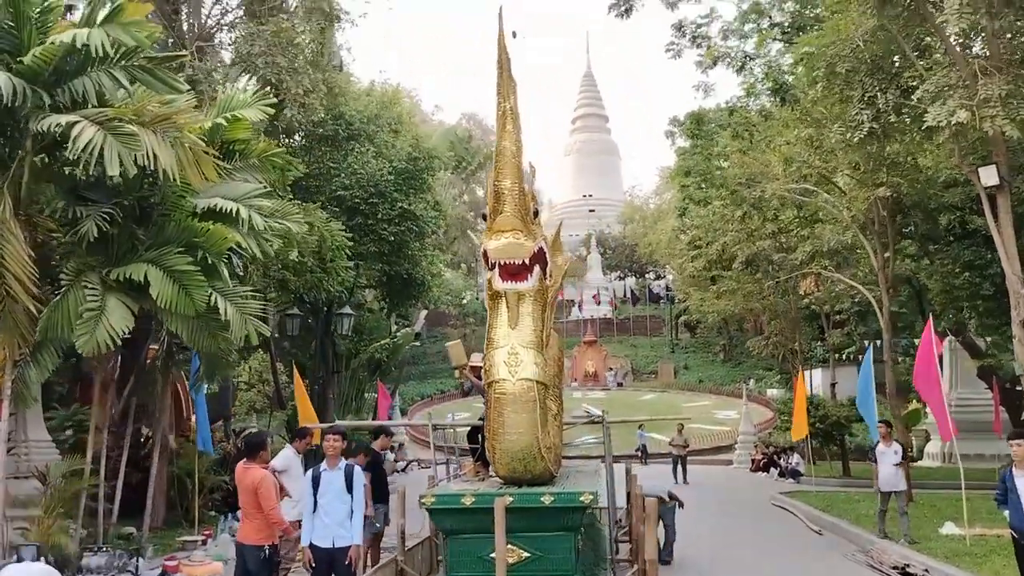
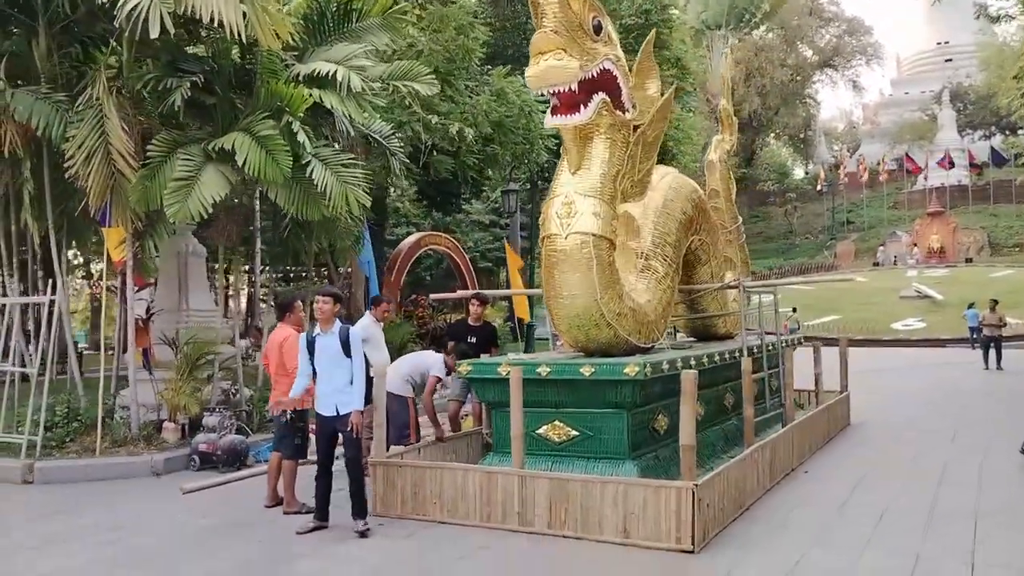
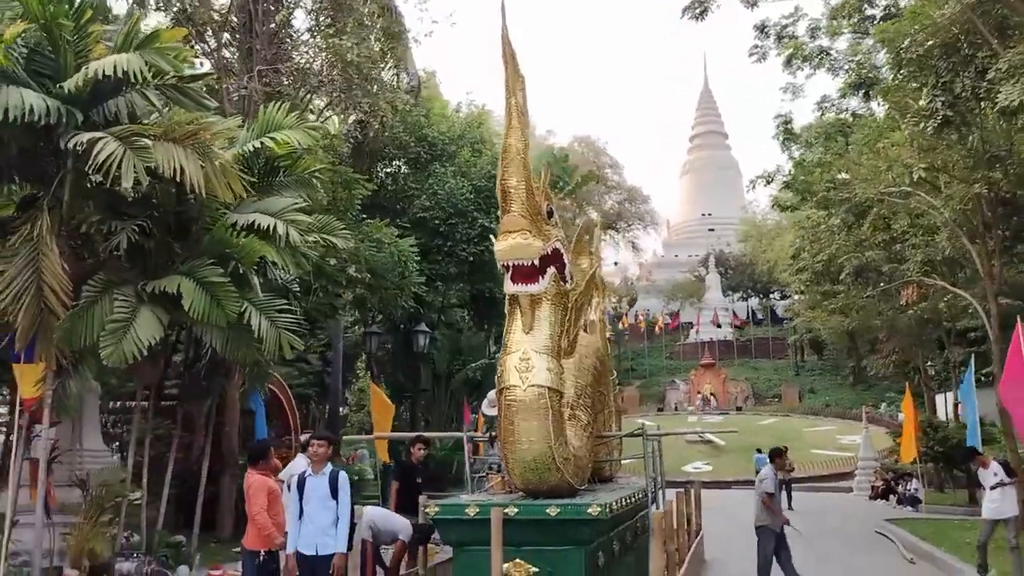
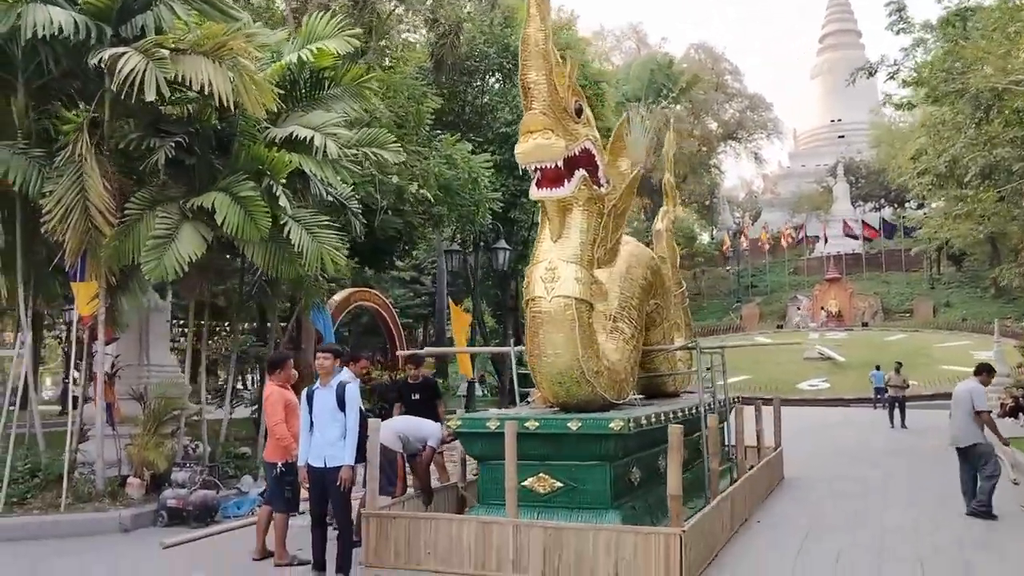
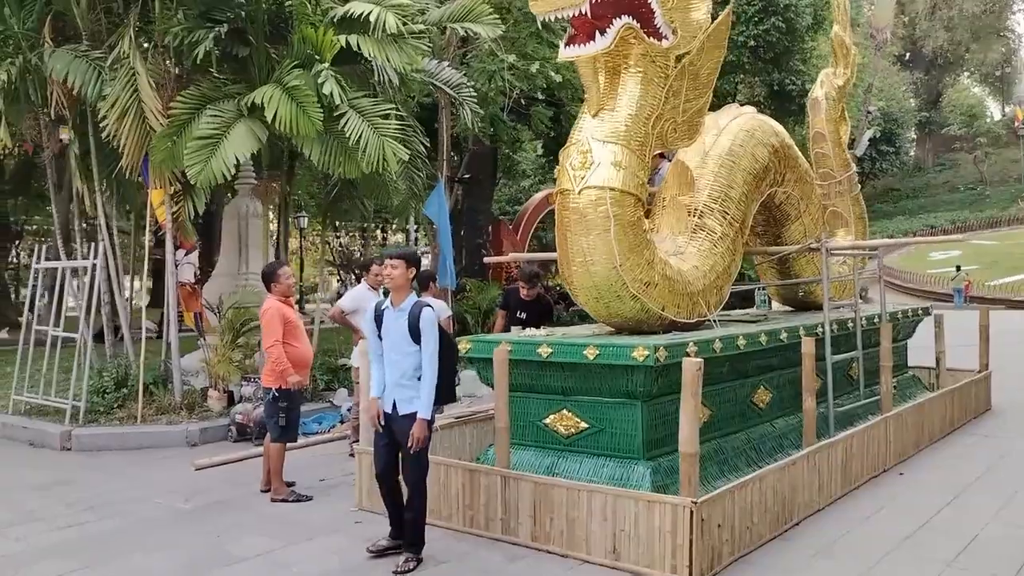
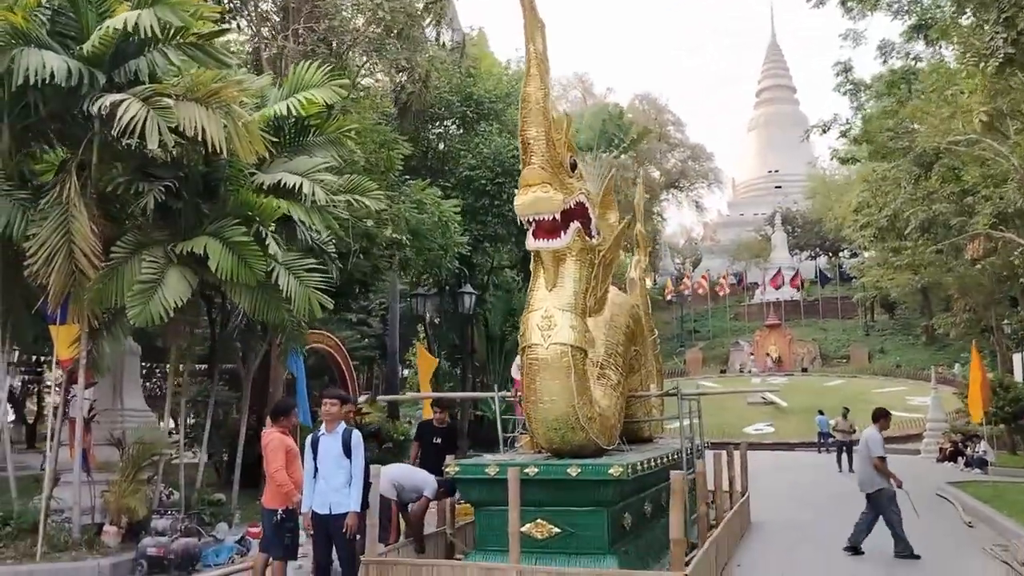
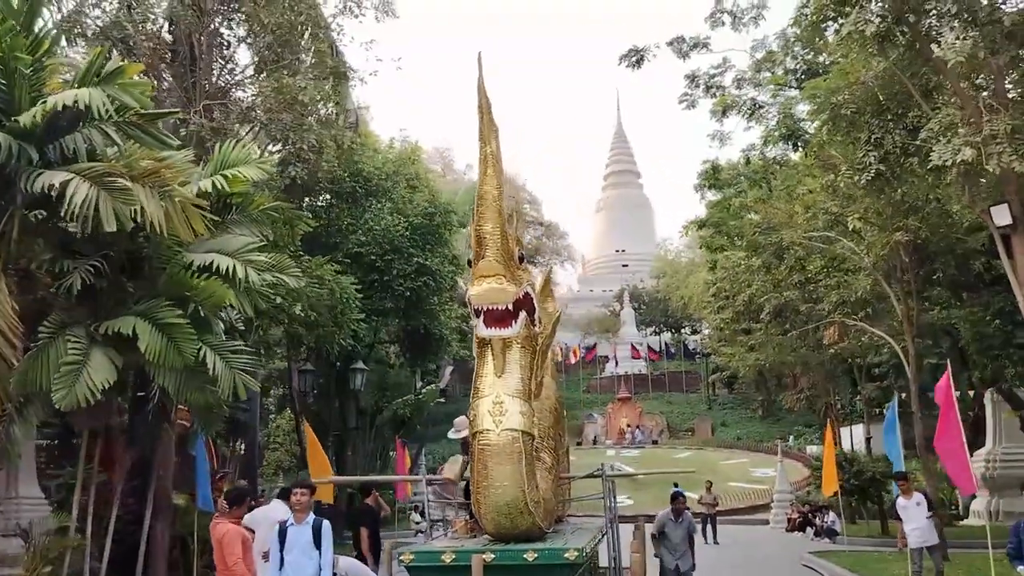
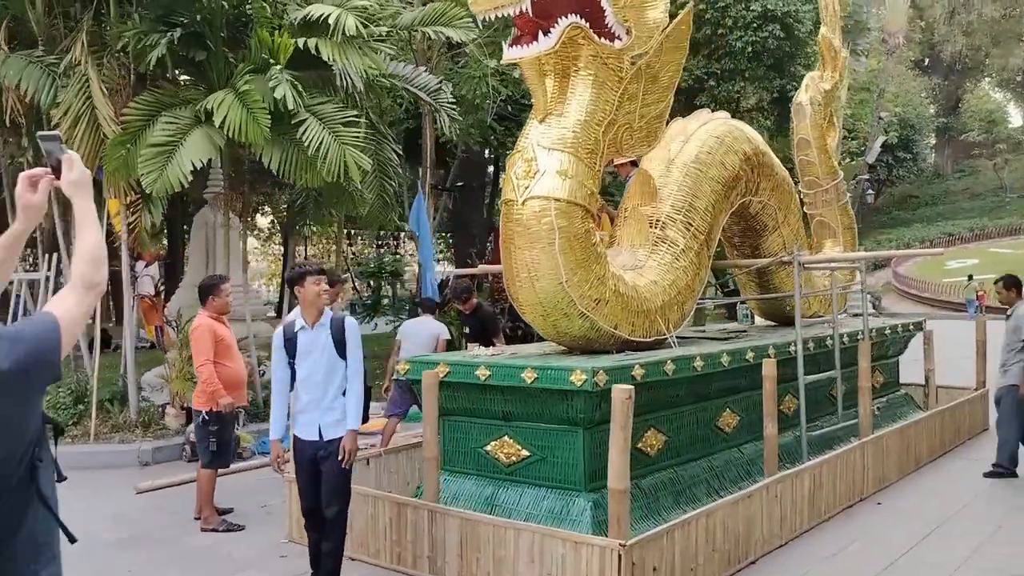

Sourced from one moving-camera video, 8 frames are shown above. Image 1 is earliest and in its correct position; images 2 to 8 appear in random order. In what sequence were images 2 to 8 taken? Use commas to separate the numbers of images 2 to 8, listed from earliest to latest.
7, 3, 6, 4, 2, 5, 8
